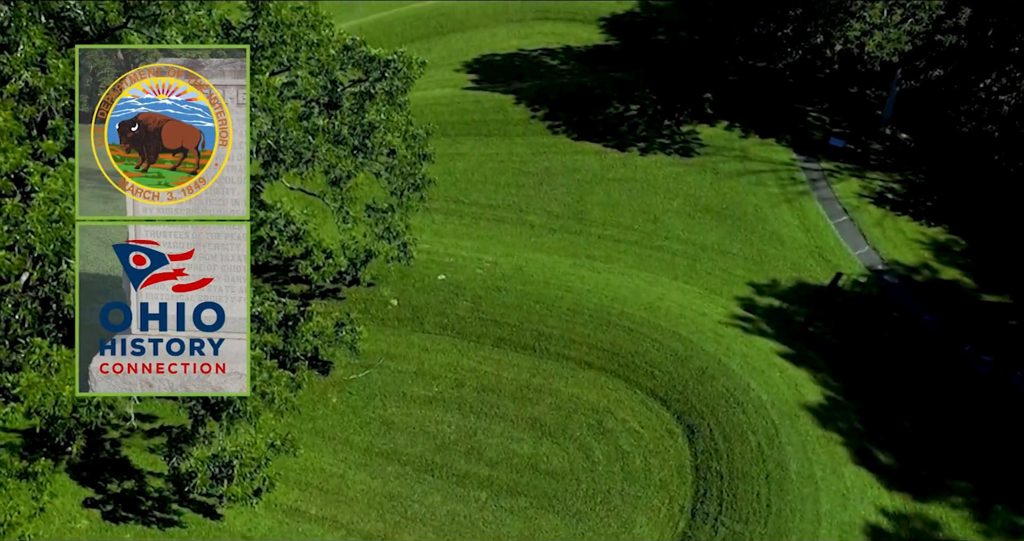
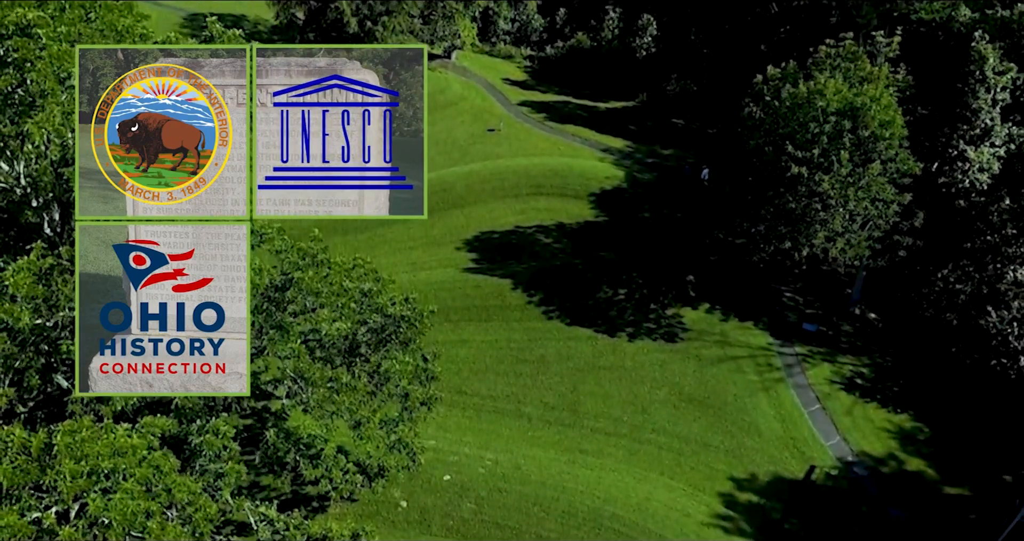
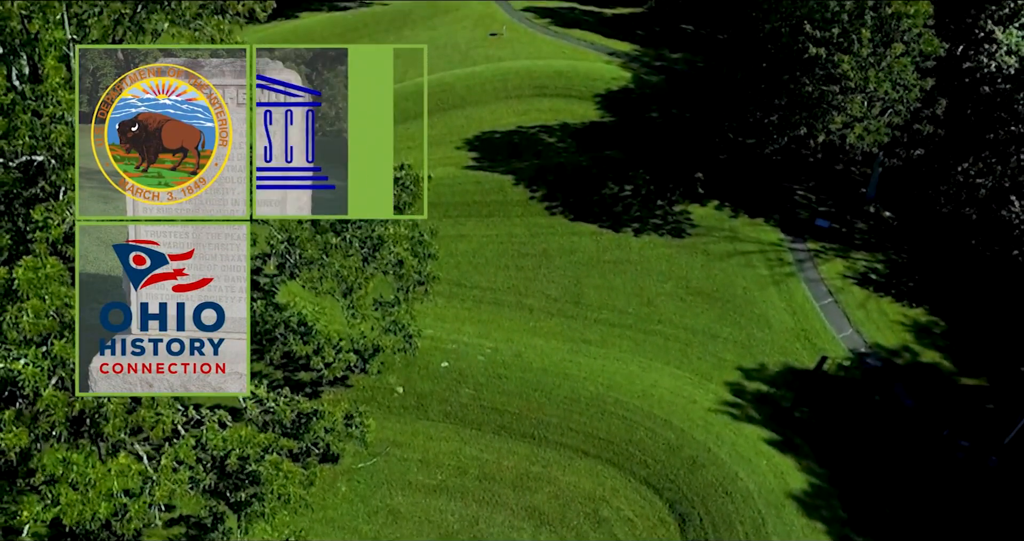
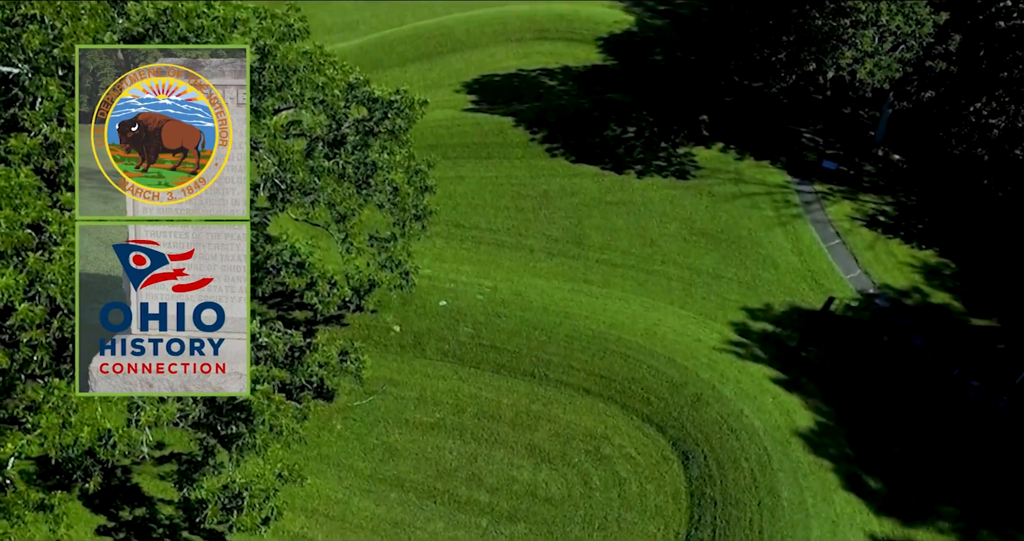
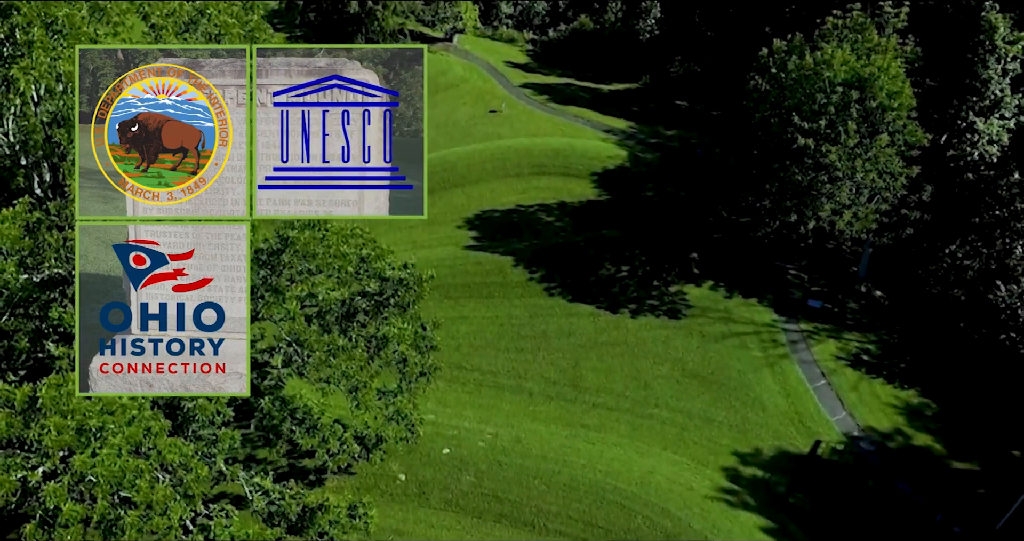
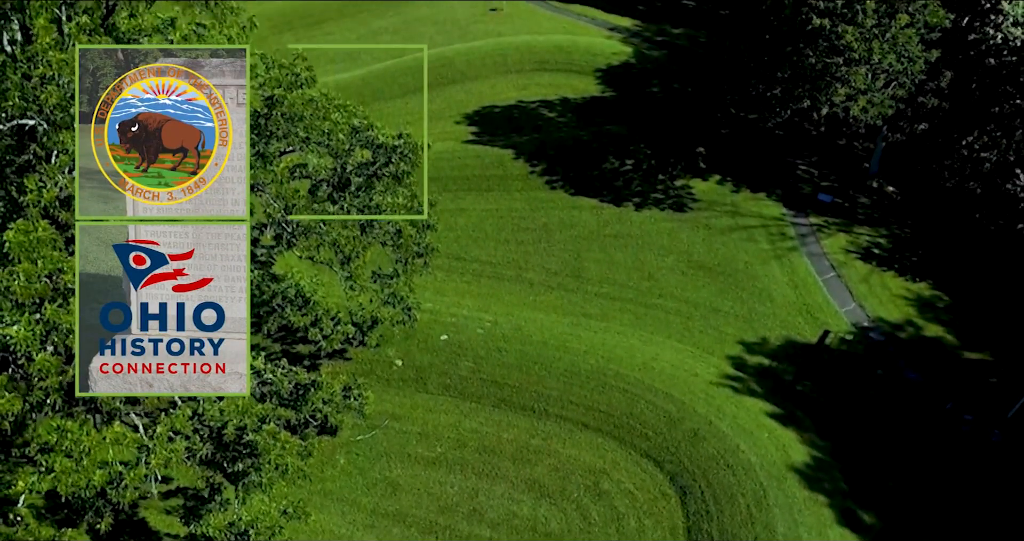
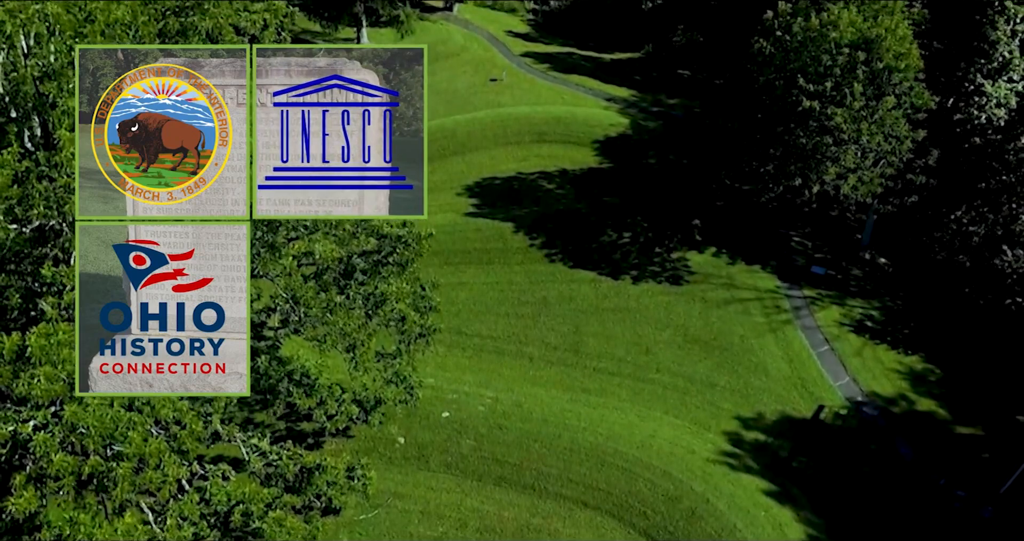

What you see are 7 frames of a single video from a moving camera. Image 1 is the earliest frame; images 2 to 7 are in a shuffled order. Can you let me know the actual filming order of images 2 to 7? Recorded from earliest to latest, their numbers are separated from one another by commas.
4, 6, 3, 7, 5, 2
